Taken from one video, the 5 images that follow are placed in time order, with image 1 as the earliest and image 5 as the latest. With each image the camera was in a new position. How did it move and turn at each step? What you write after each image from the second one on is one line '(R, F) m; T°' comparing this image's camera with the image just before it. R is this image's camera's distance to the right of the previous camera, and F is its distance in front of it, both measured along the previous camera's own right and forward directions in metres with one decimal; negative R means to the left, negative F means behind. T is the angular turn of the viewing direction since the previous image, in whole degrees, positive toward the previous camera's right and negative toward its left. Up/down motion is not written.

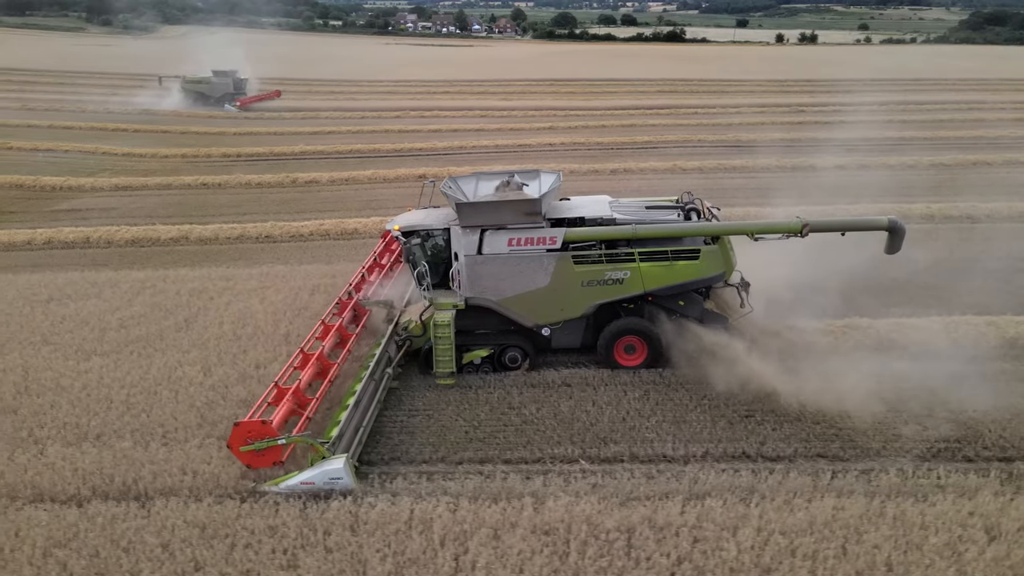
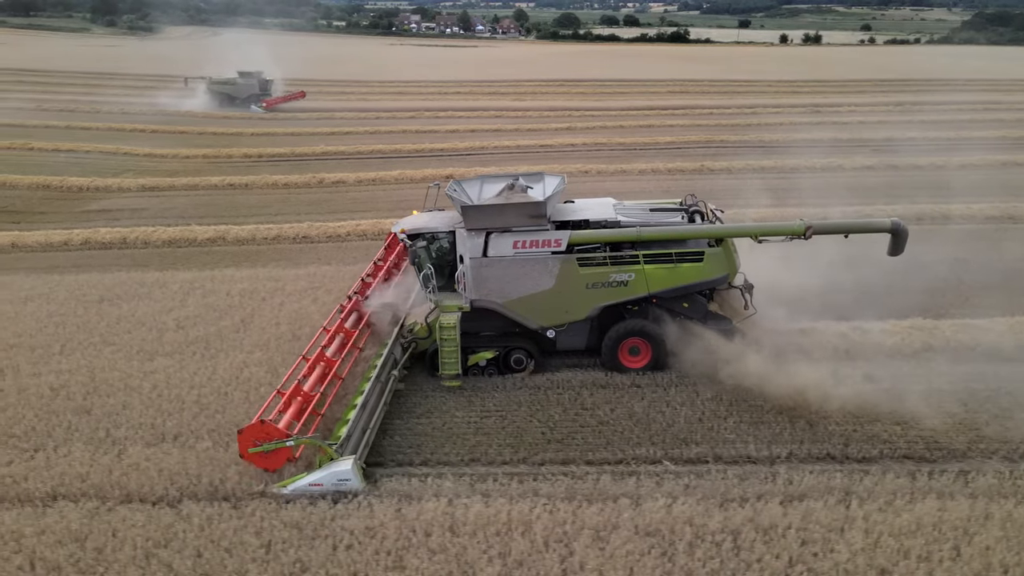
(-0.7, 0.0) m; 0°
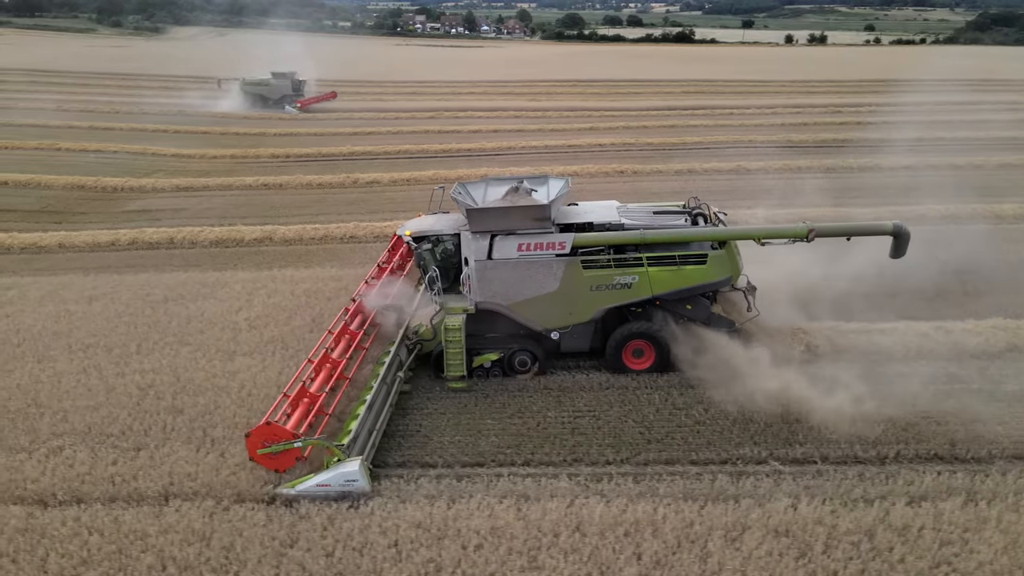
(-0.9, 0.0) m; 0°
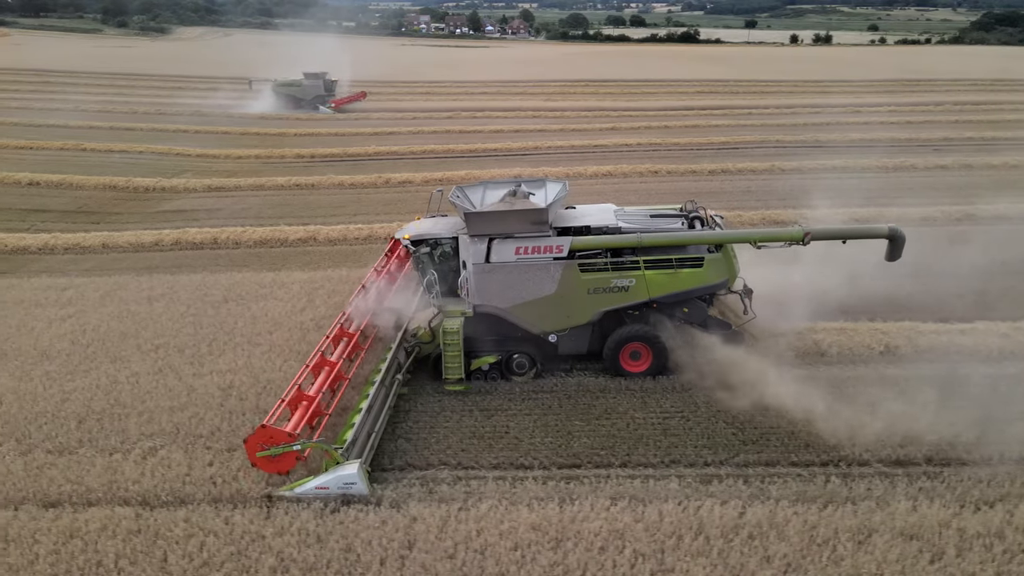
(-0.8, 0.0) m; 0°
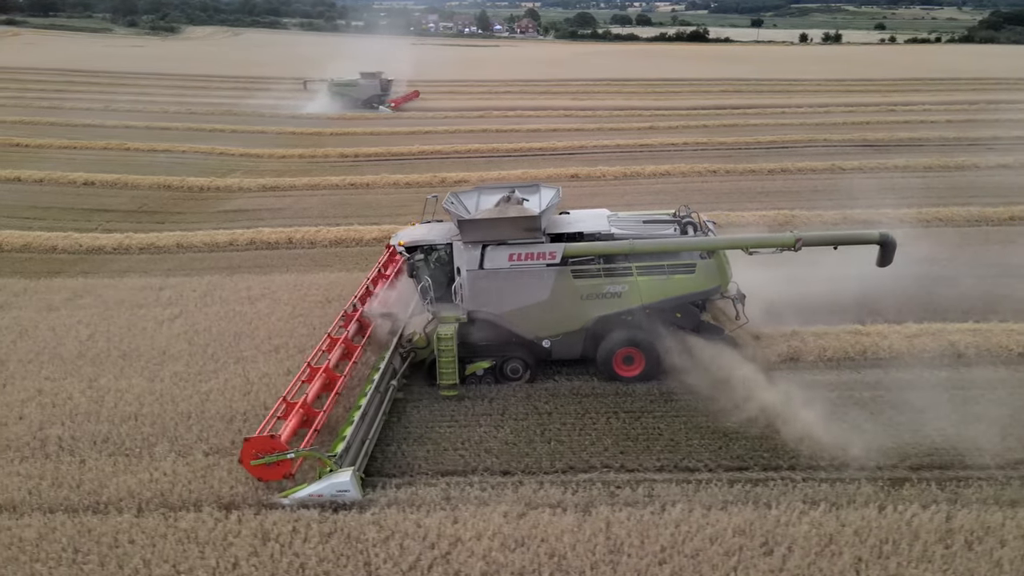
(-1.4, +0.1) m; 0°
